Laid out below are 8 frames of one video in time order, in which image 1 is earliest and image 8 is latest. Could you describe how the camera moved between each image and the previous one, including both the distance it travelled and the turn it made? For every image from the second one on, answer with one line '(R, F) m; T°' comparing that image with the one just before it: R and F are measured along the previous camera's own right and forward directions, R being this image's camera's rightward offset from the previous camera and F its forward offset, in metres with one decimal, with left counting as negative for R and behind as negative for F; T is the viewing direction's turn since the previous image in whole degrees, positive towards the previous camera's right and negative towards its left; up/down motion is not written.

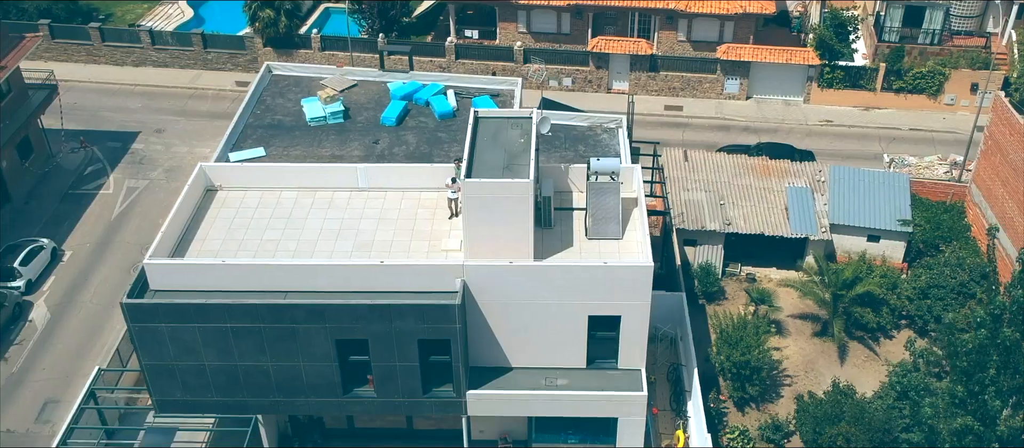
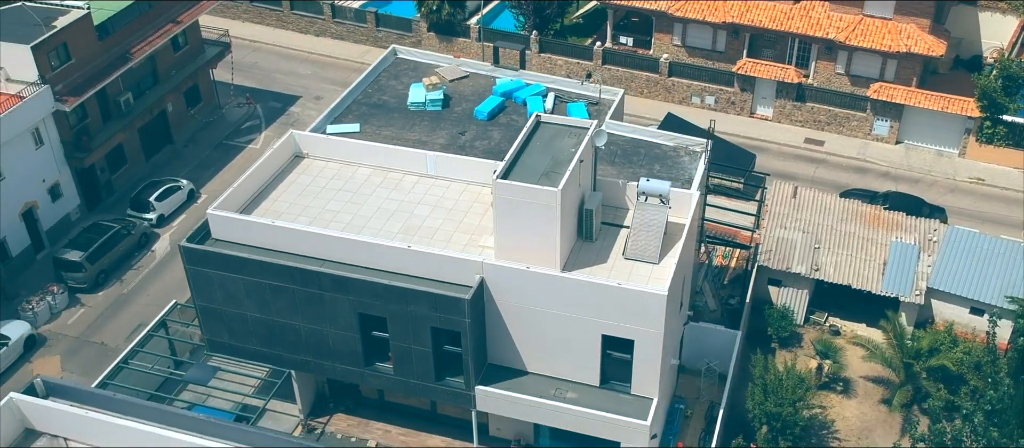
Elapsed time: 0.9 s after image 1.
(+6.6, +0.5) m; -13°
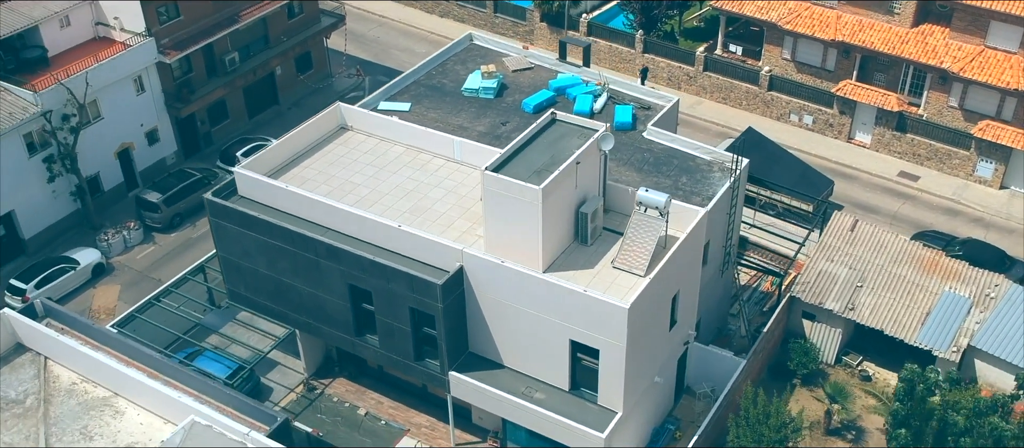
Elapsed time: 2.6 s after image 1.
(+6.7, +0.6) m; -11°
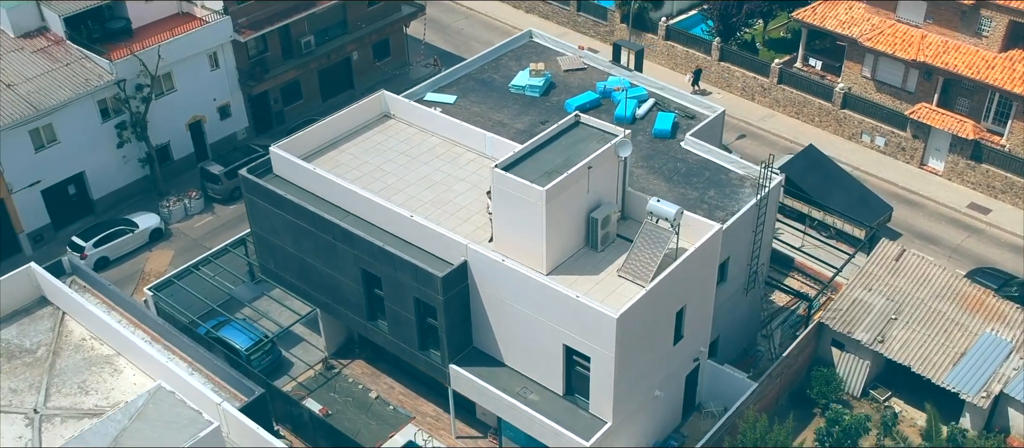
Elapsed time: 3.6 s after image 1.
(+3.8, +0.3) m; -7°
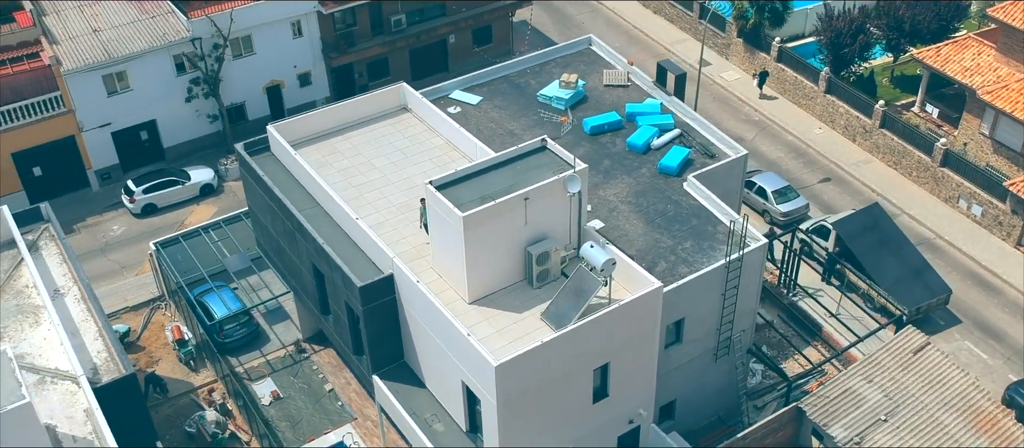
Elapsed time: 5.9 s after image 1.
(+9.0, +2.9) m; -13°
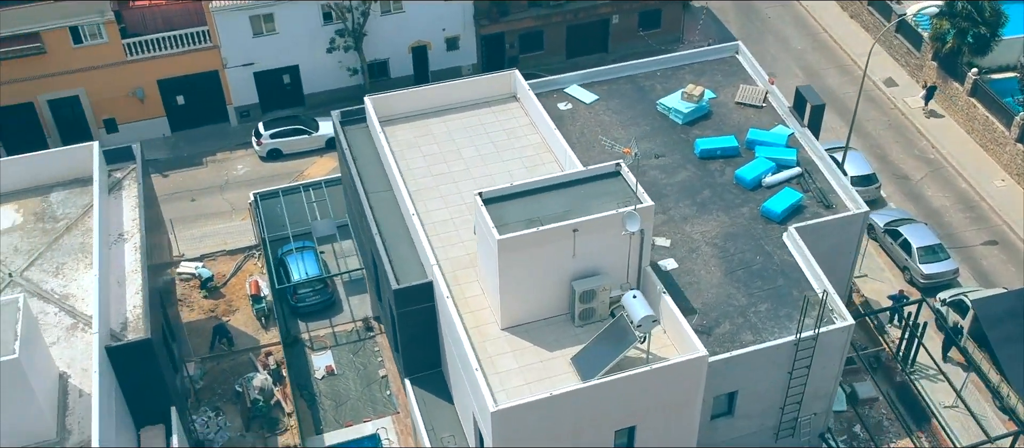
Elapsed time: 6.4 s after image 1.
(+4.4, +3.1) m; -12°
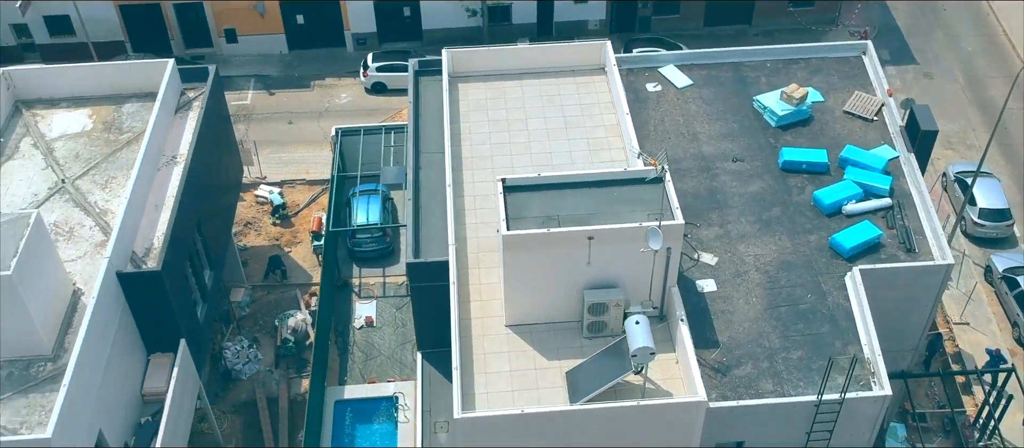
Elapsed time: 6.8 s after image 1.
(+4.1, +2.4) m; -10°
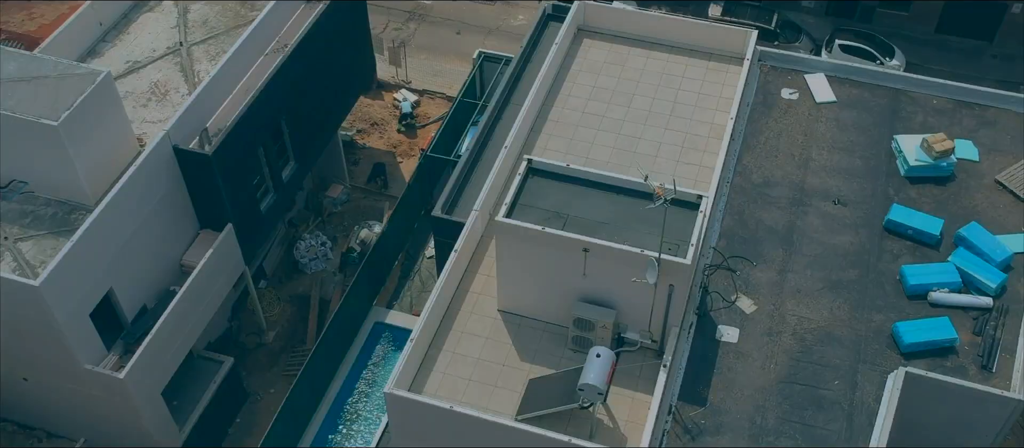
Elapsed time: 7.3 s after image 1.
(+5.9, +2.8) m; -15°
